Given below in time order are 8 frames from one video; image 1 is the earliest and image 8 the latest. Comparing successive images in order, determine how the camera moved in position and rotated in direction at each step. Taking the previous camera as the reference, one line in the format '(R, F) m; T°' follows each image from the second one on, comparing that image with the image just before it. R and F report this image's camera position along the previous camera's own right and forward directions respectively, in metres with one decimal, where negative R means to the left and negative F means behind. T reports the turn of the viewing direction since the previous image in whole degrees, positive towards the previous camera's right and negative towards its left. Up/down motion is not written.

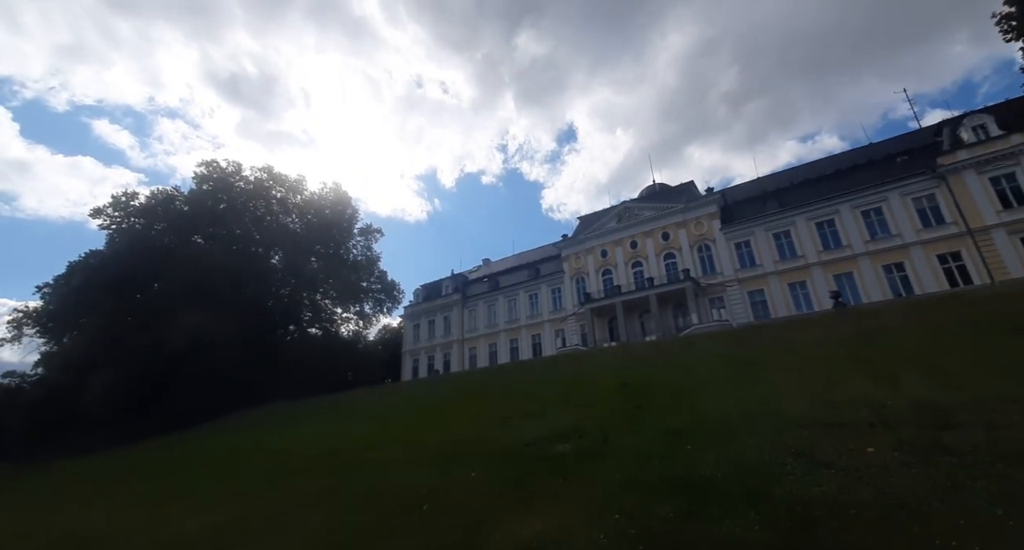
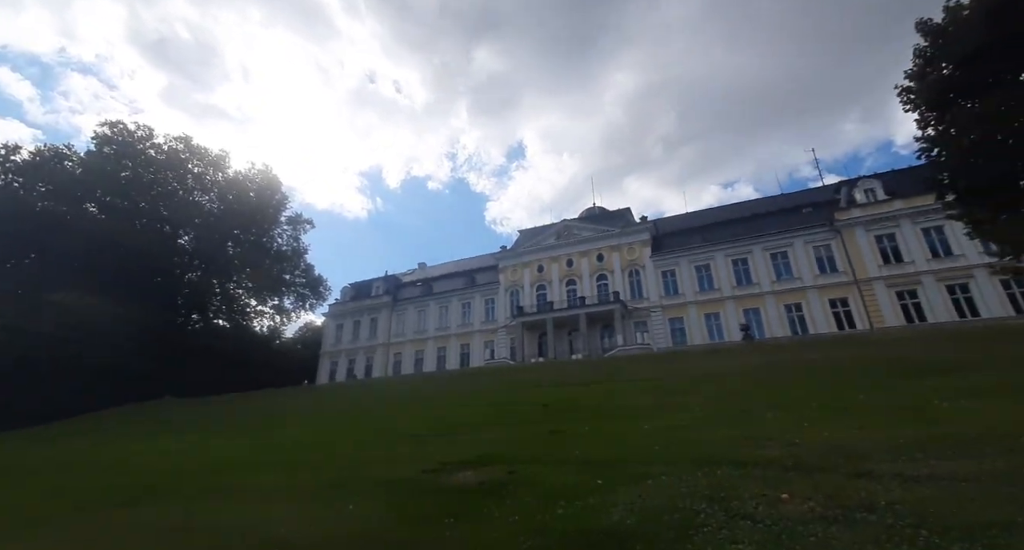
(+0.4, +0.8) m; +8°
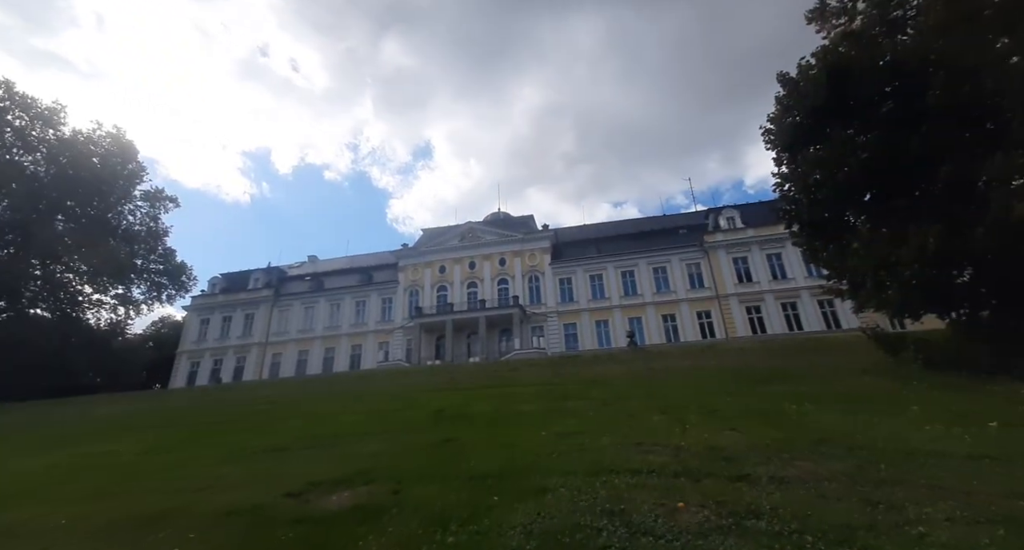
(0.0, +0.6) m; +12°
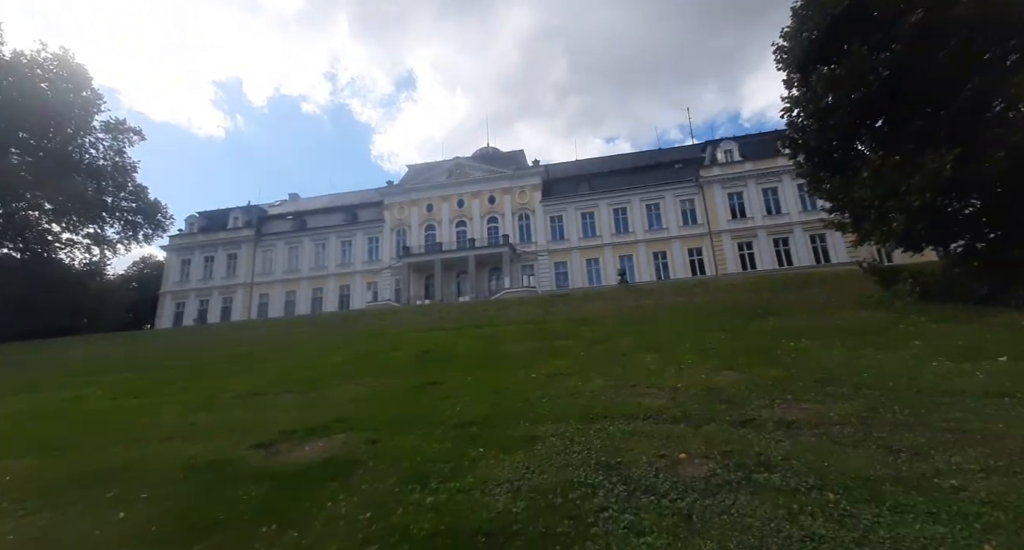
(+0.1, +0.9) m; +1°
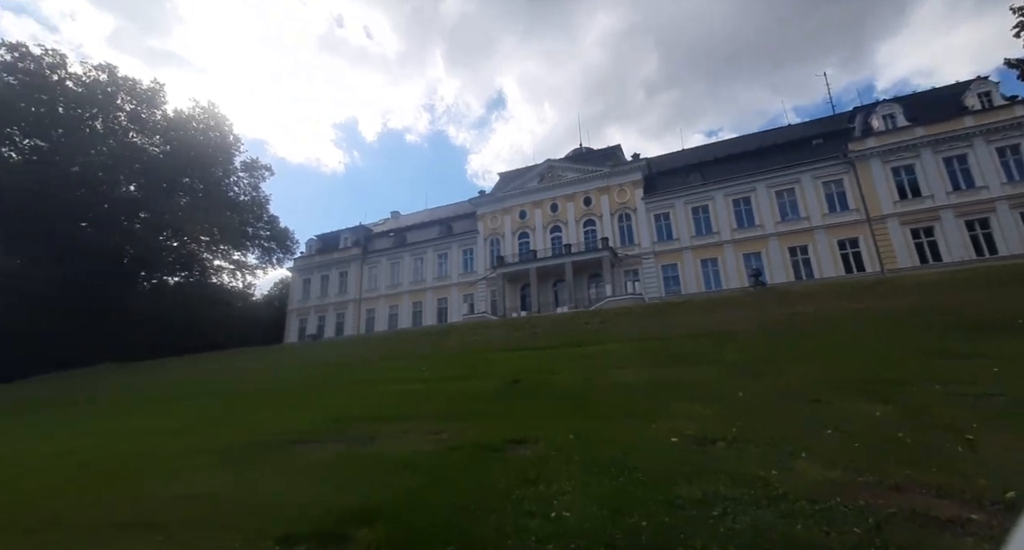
(-0.3, +3.5) m; -12°
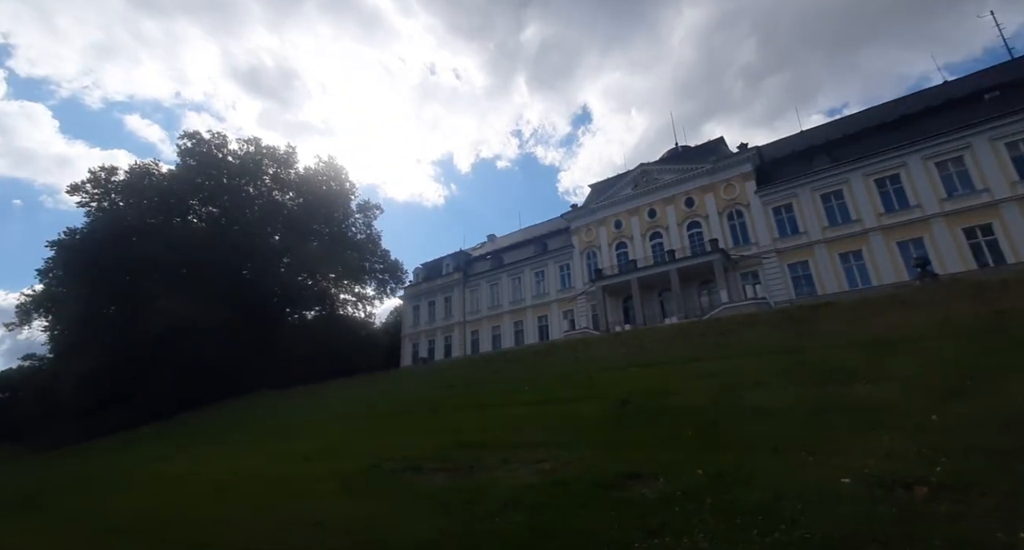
(0.0, +0.9) m; -12°
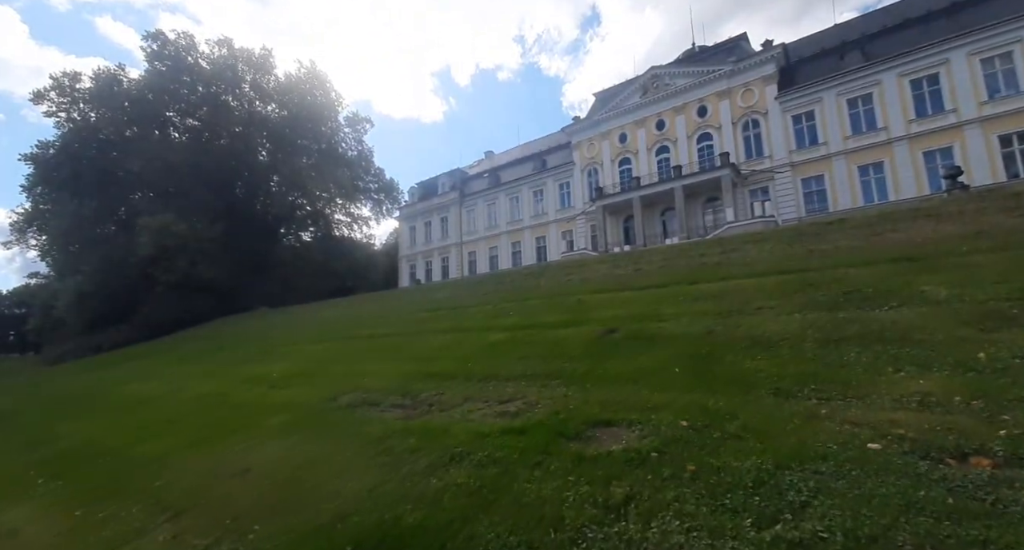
(+0.7, +1.5) m; 0°
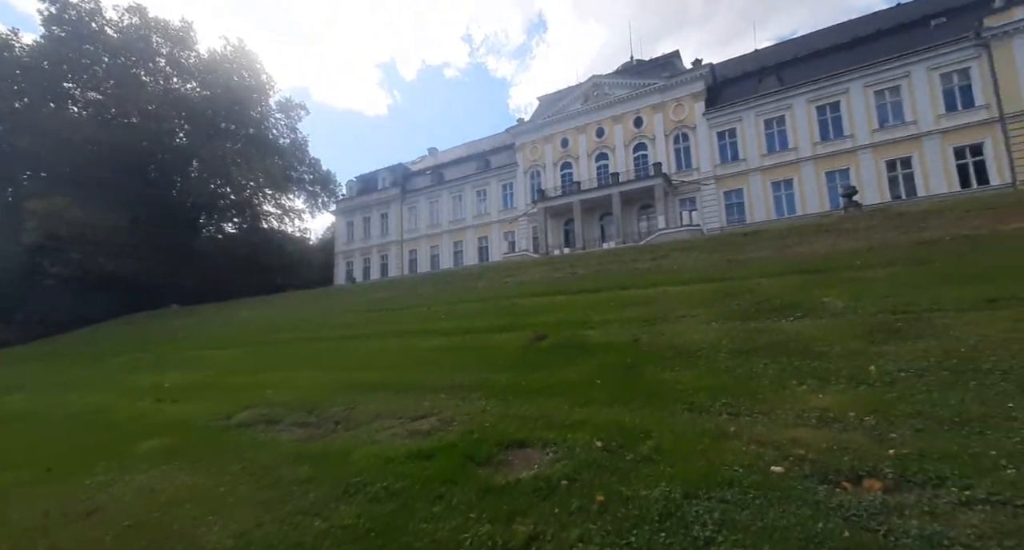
(+0.4, +0.4) m; +7°
